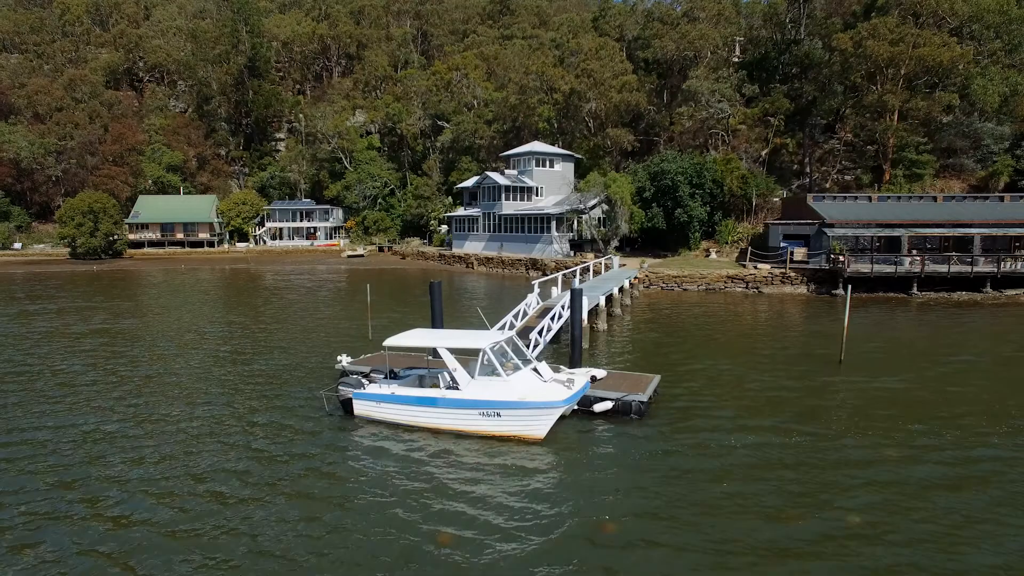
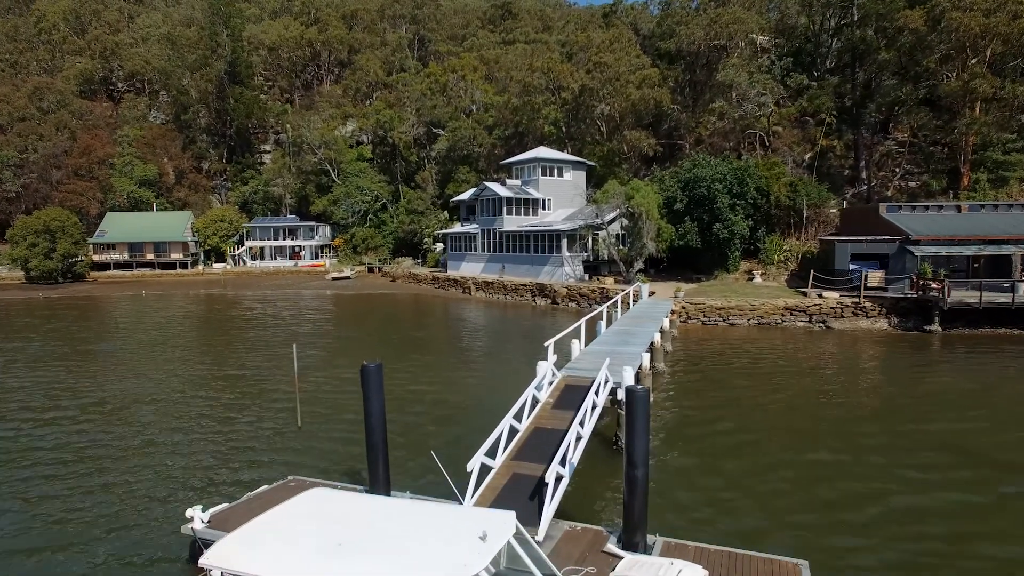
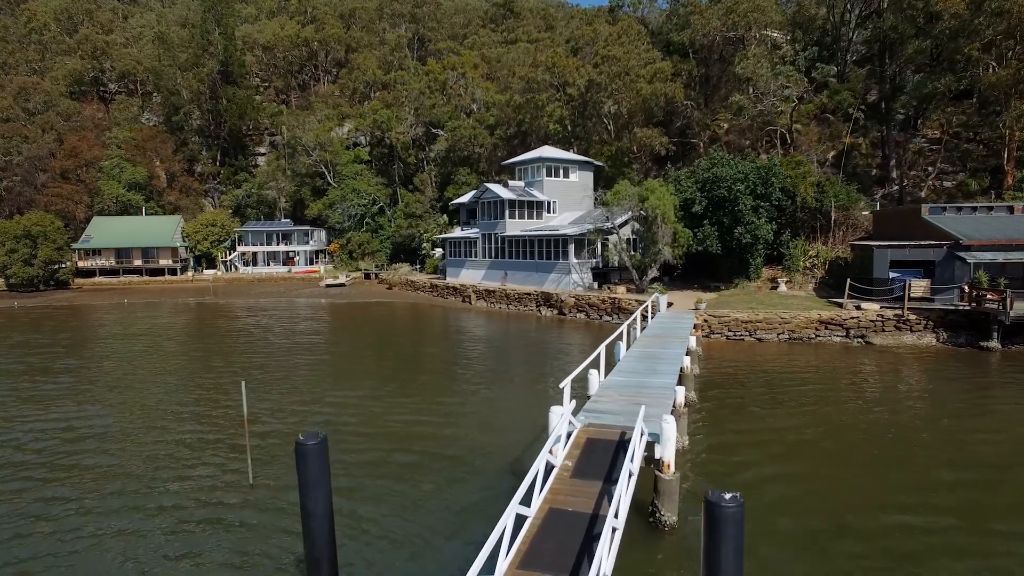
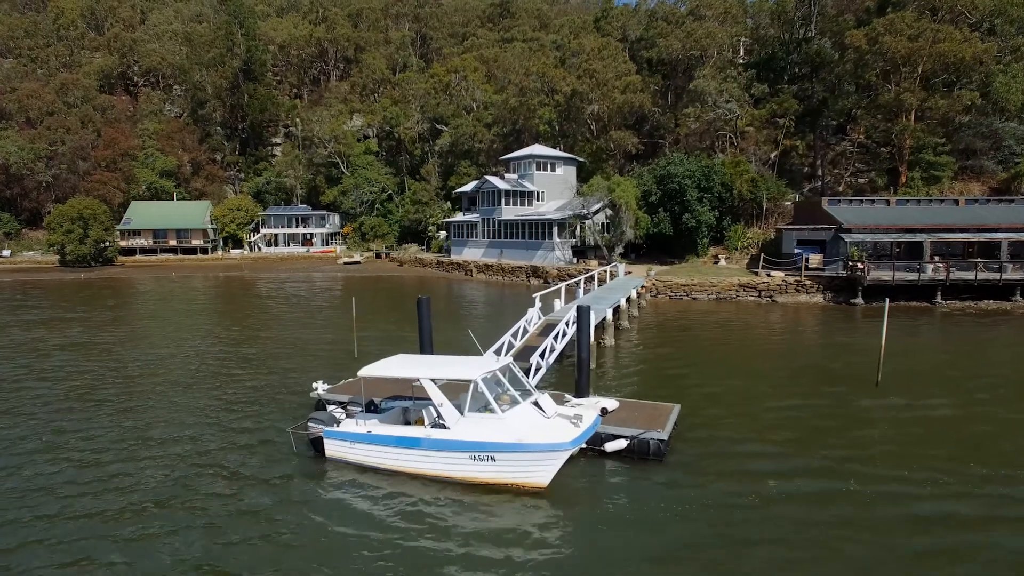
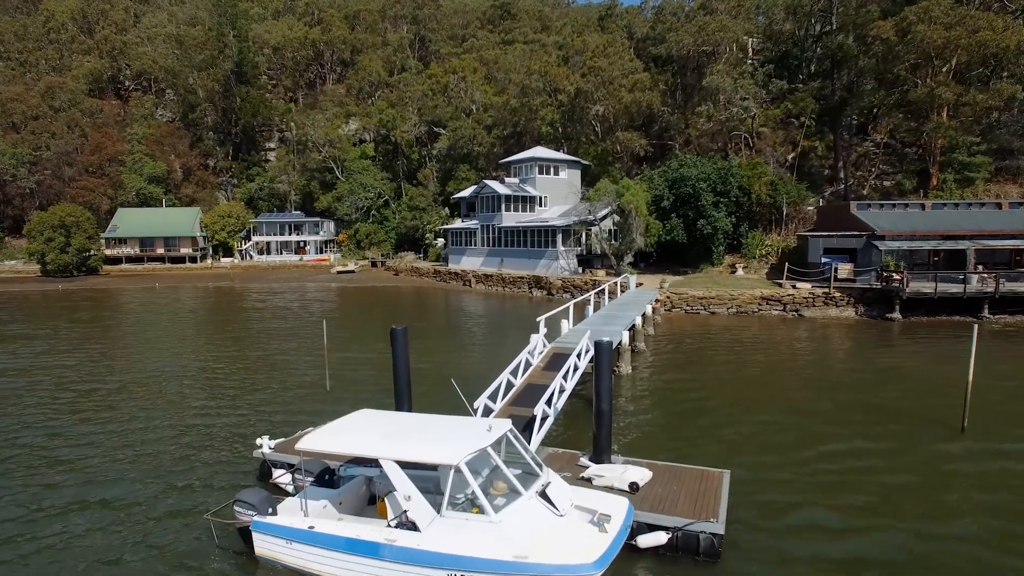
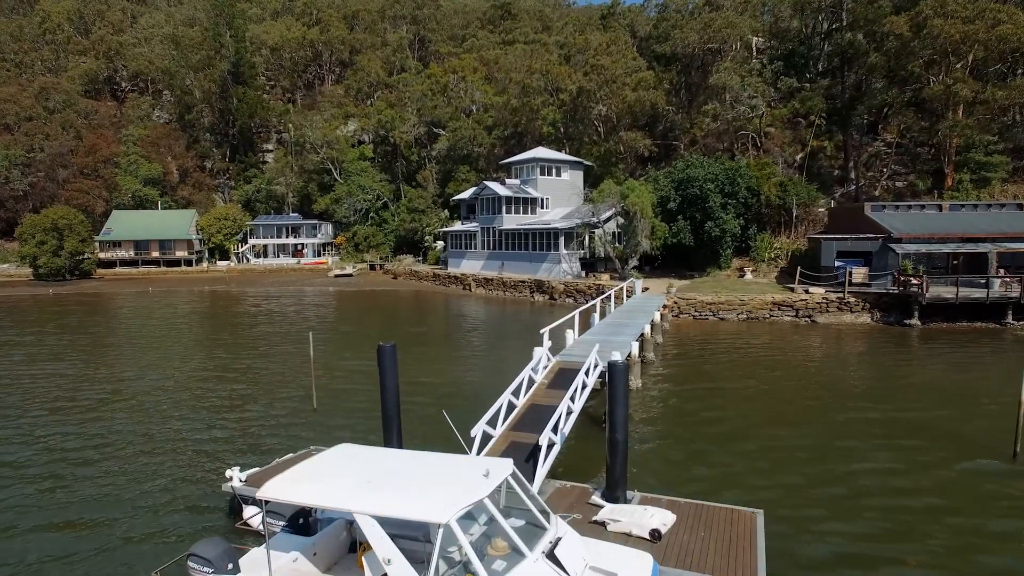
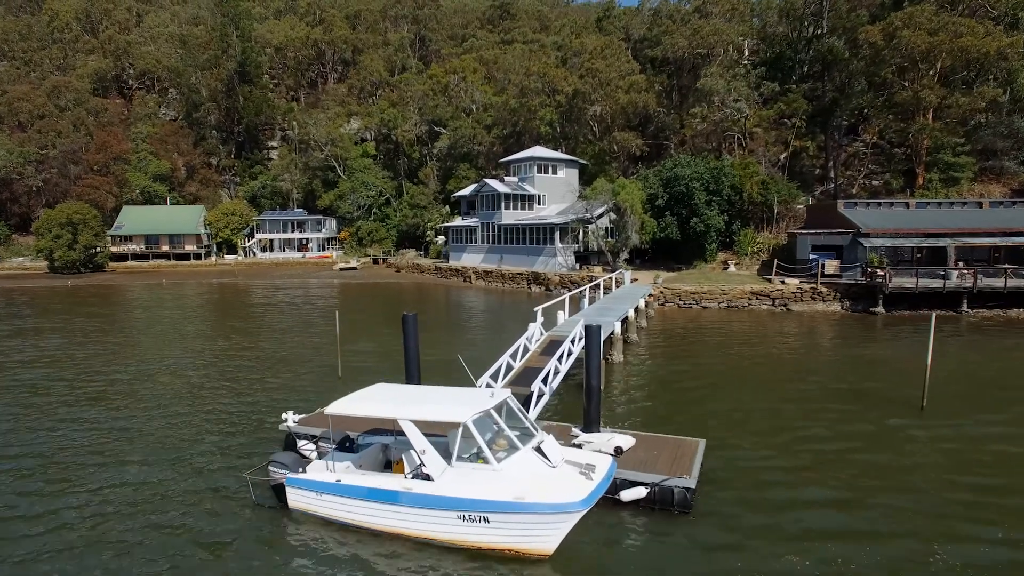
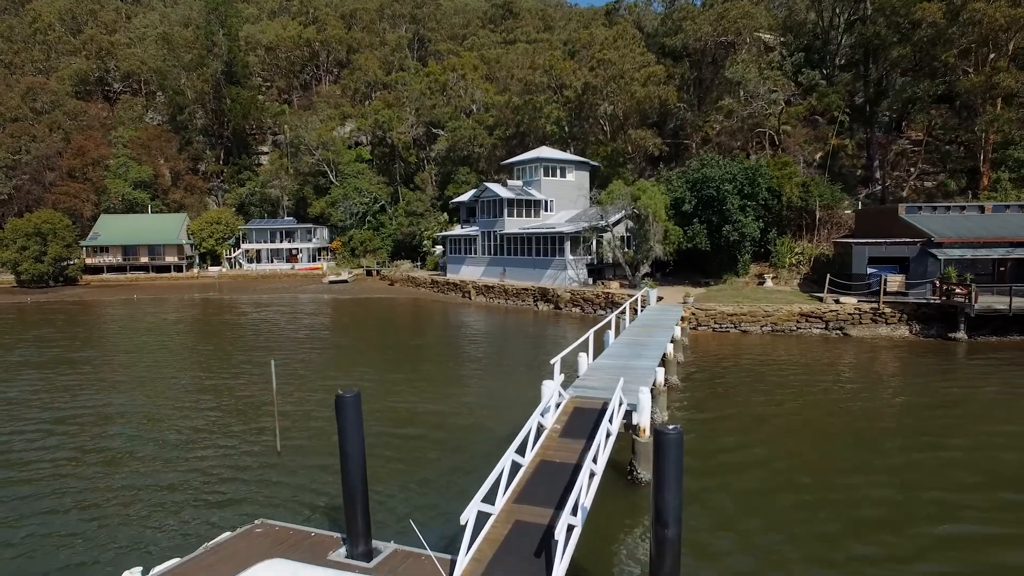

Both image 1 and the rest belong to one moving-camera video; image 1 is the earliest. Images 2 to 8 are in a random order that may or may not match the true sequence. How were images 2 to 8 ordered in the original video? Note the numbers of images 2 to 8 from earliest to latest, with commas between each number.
4, 7, 5, 6, 2, 8, 3
